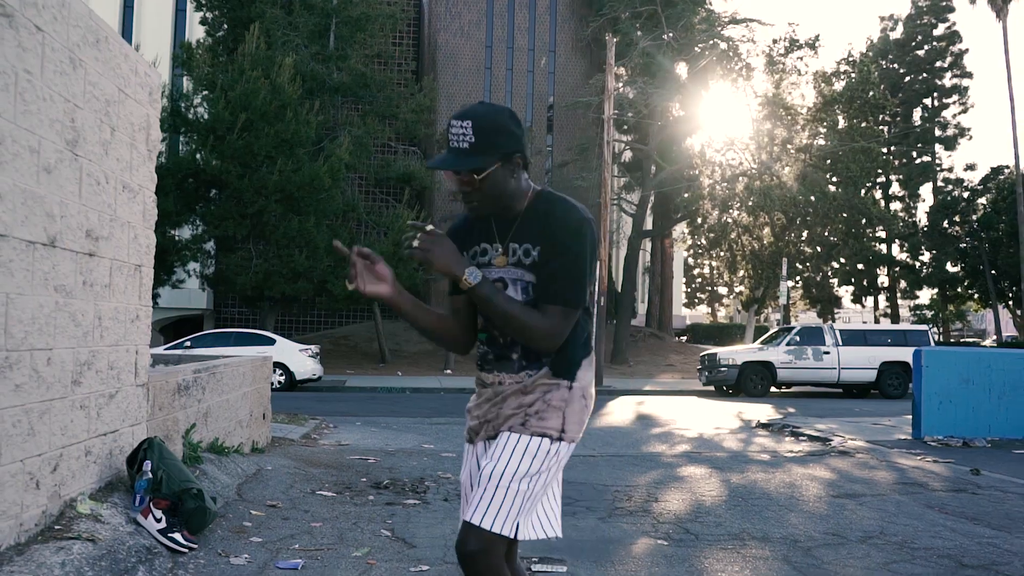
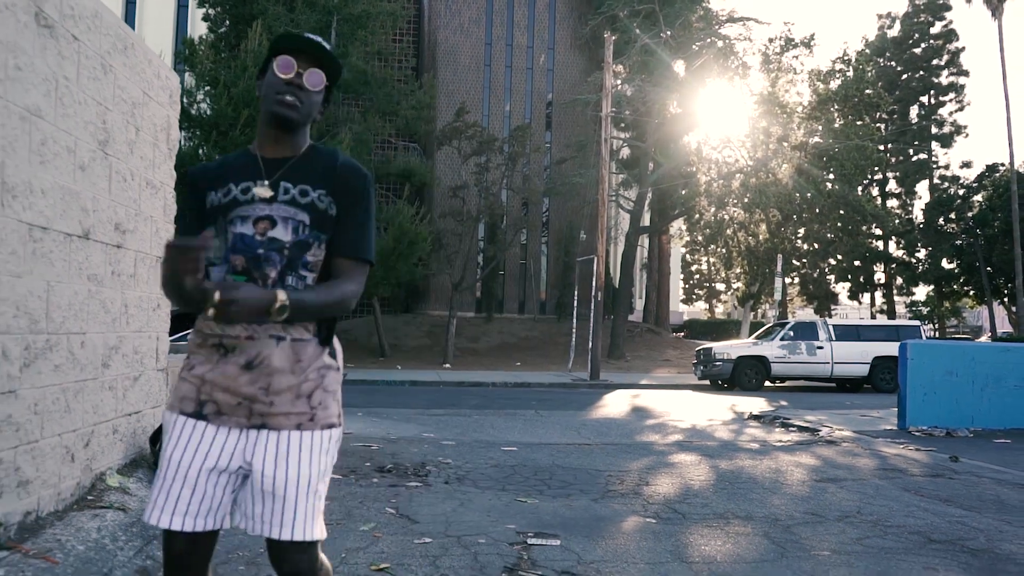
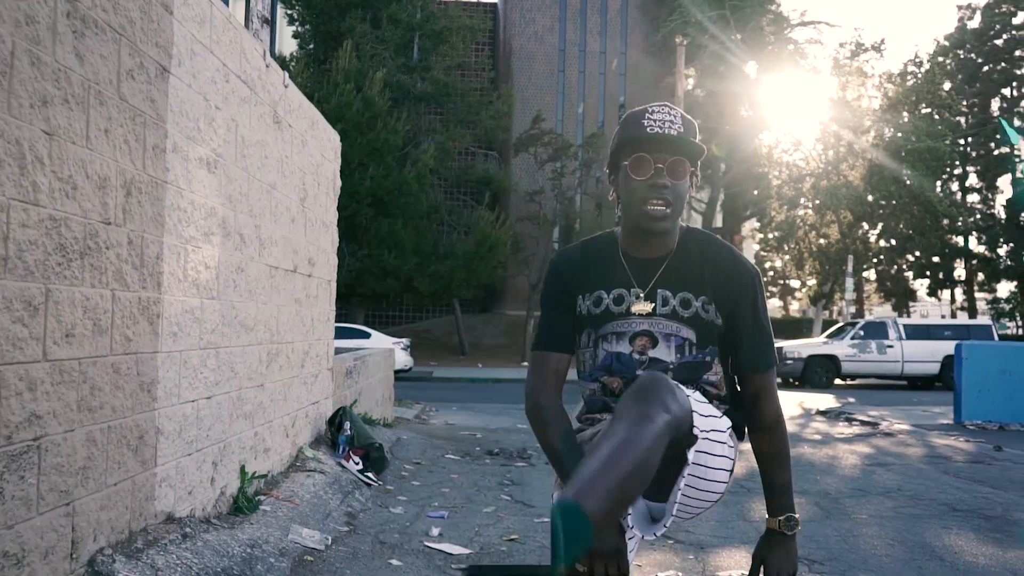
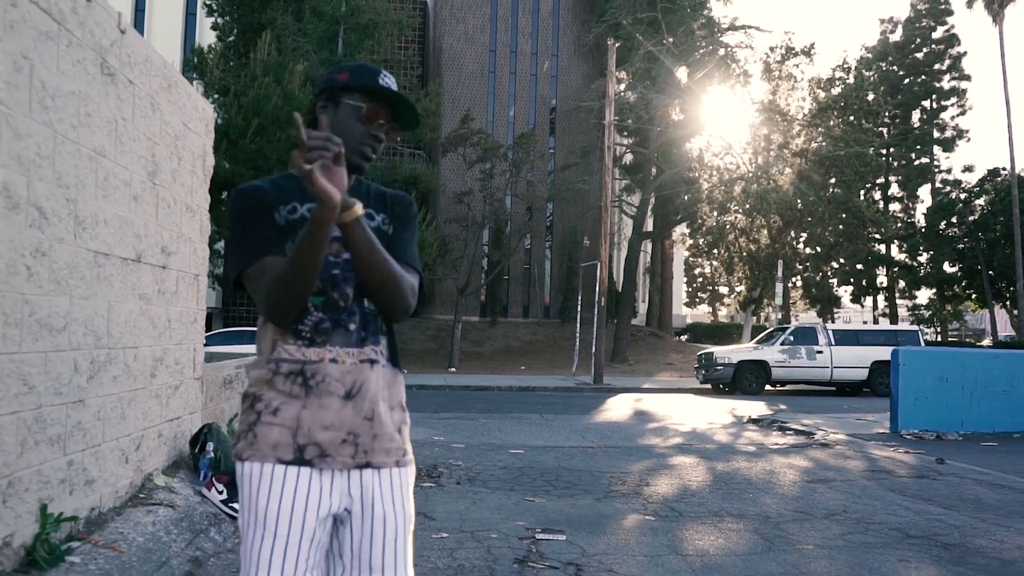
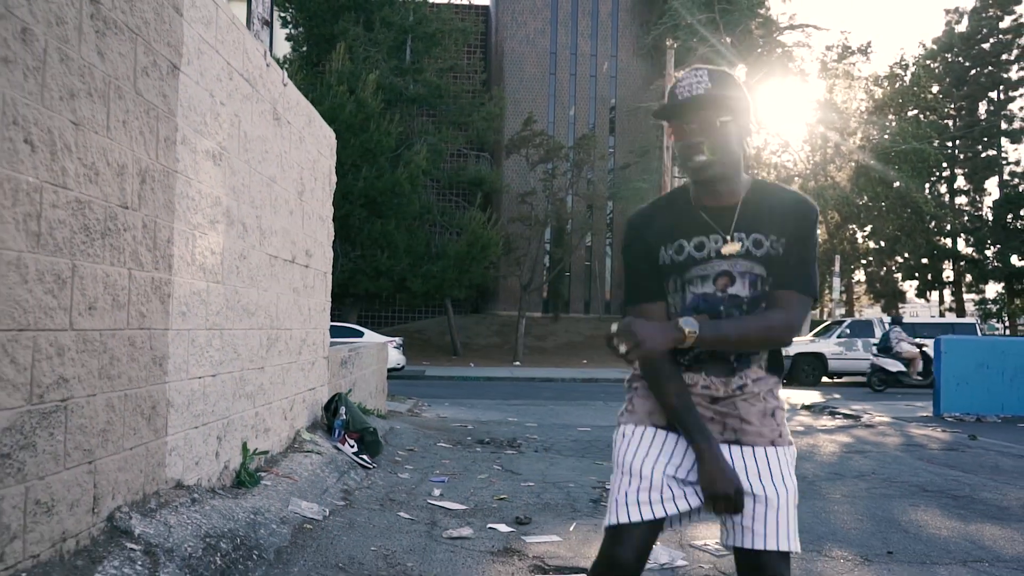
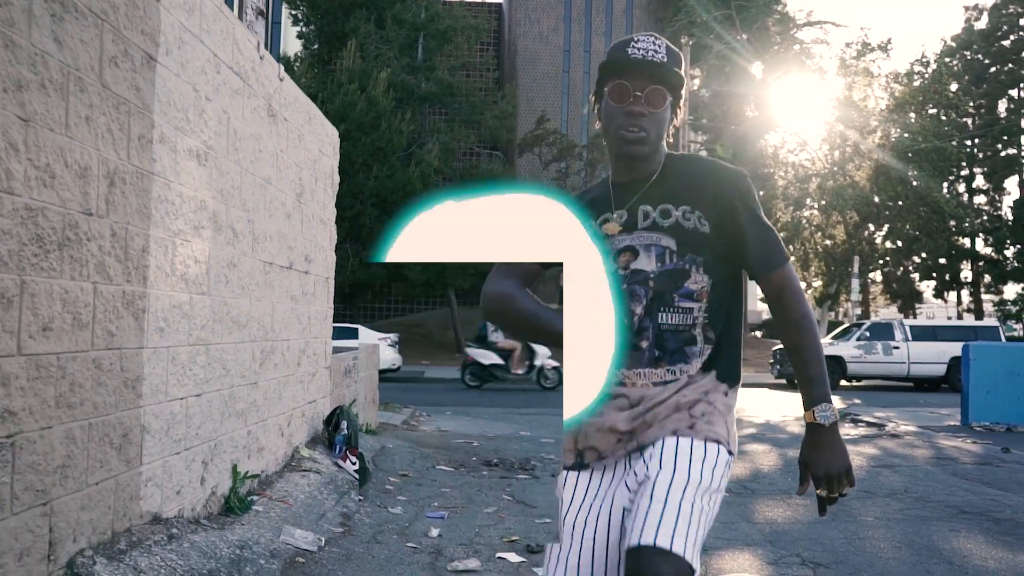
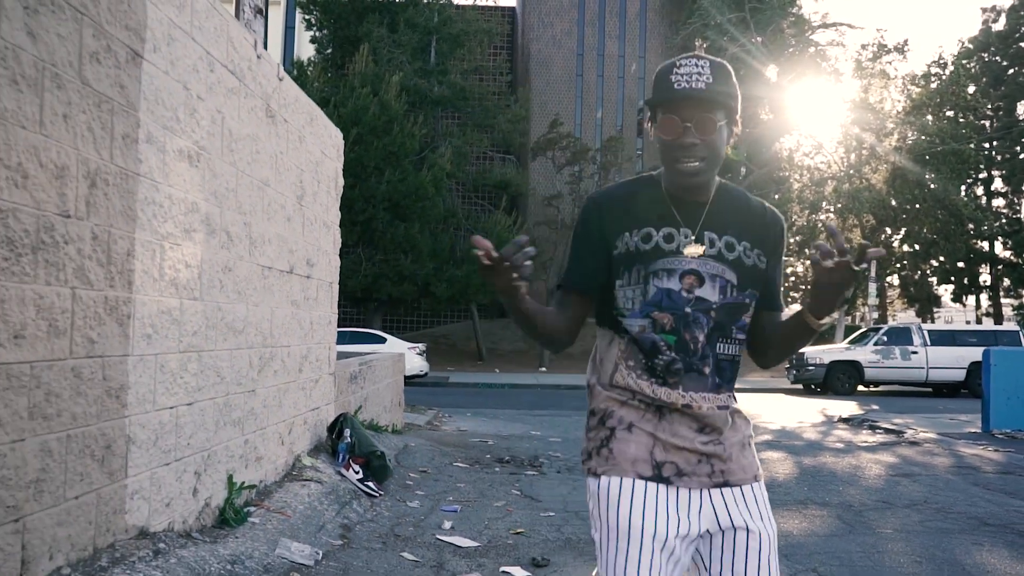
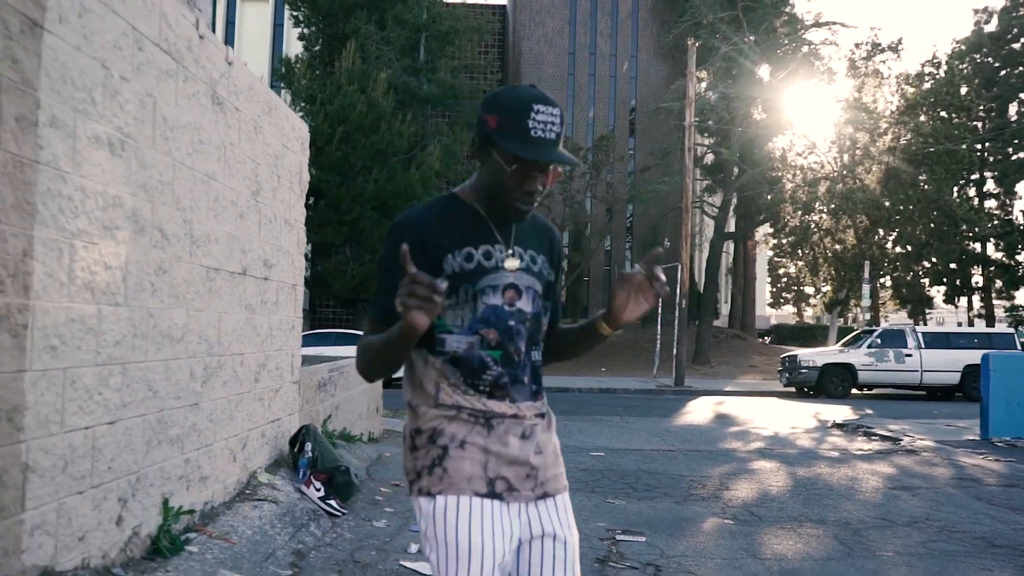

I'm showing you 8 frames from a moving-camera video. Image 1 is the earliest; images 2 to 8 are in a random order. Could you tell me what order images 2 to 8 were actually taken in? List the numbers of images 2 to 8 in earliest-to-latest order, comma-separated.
2, 4, 8, 7, 6, 3, 5
